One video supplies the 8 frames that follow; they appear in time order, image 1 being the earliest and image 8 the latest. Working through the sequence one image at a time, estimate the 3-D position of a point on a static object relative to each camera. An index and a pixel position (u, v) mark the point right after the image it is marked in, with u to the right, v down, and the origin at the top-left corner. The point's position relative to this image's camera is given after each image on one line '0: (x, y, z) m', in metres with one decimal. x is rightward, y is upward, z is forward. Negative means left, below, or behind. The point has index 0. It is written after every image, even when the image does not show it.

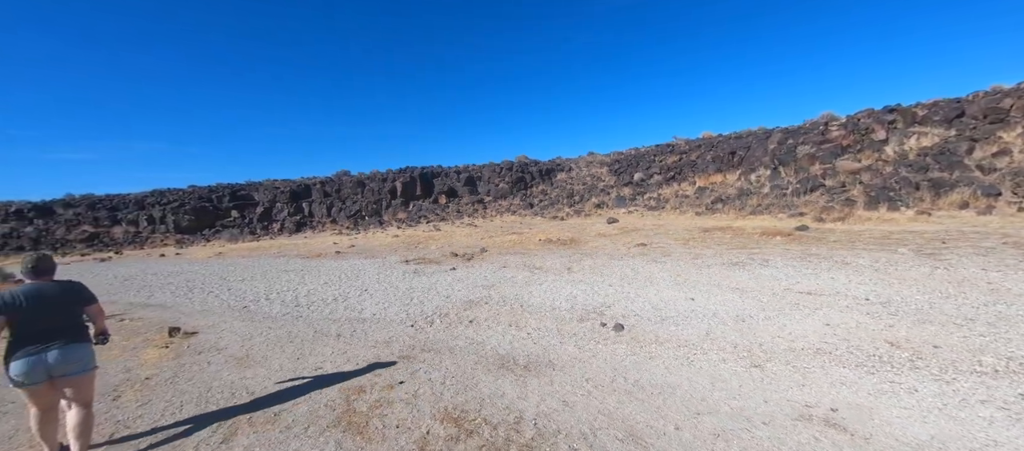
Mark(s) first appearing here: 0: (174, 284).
0: (-12.1, -2.1, +12.9) m
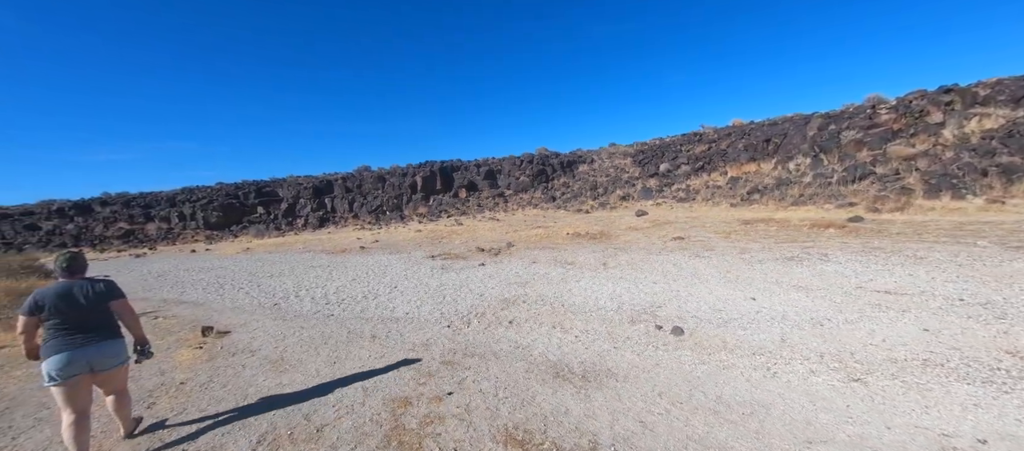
0: (-11.1, -2.0, +13.0) m
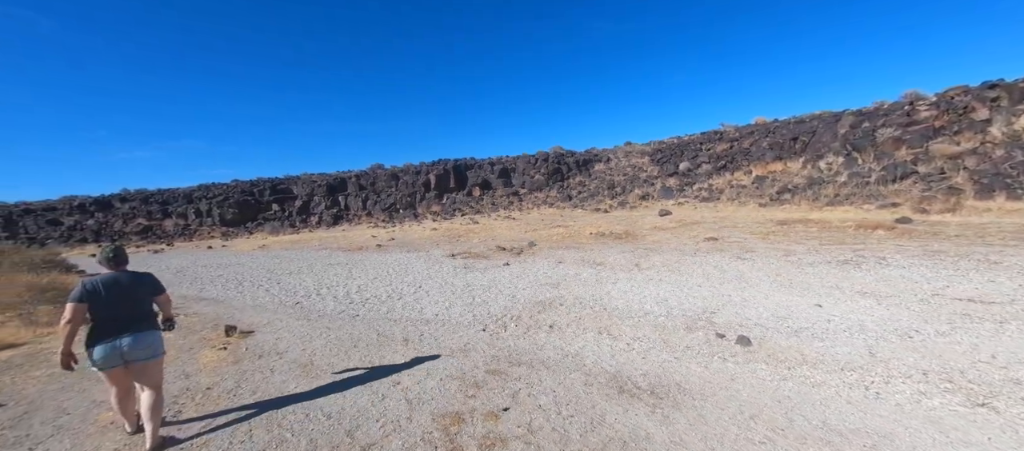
0: (-10.3, -1.8, +12.8) m
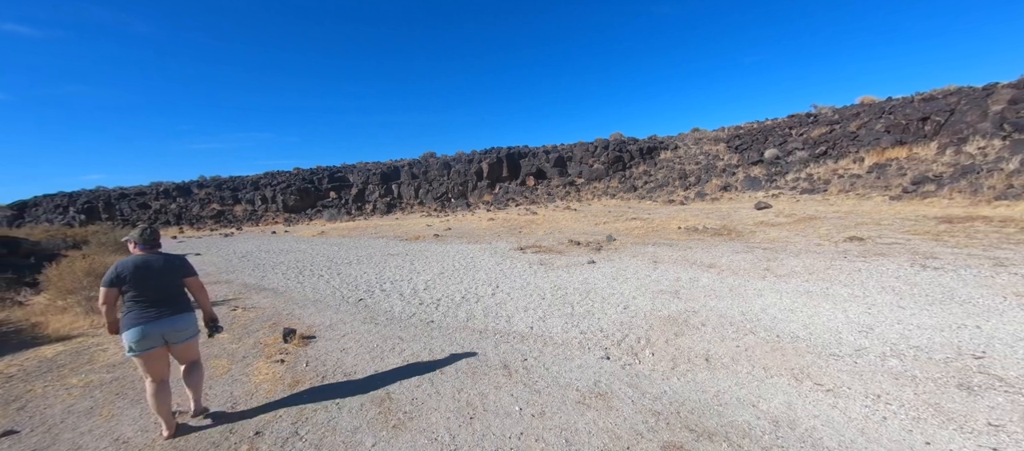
0: (-7.8, -1.3, +12.3) m
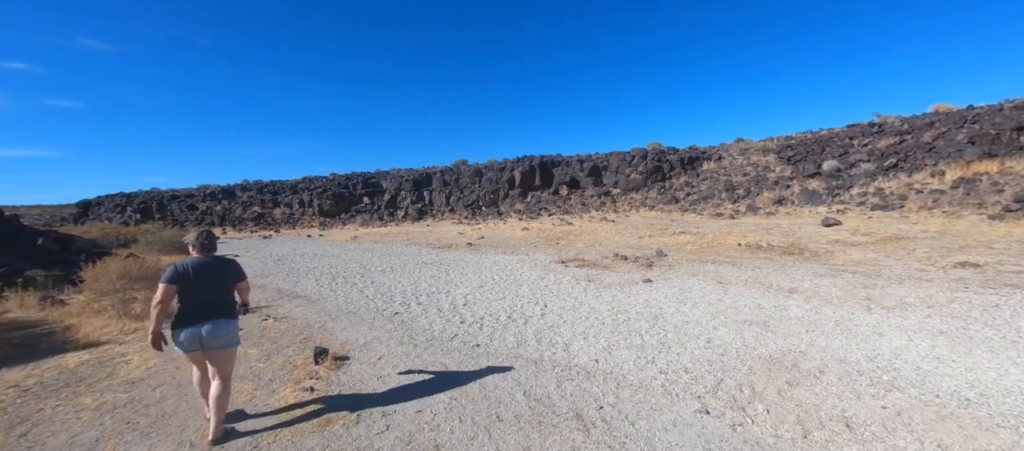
0: (-6.5, -1.5, +12.0) m
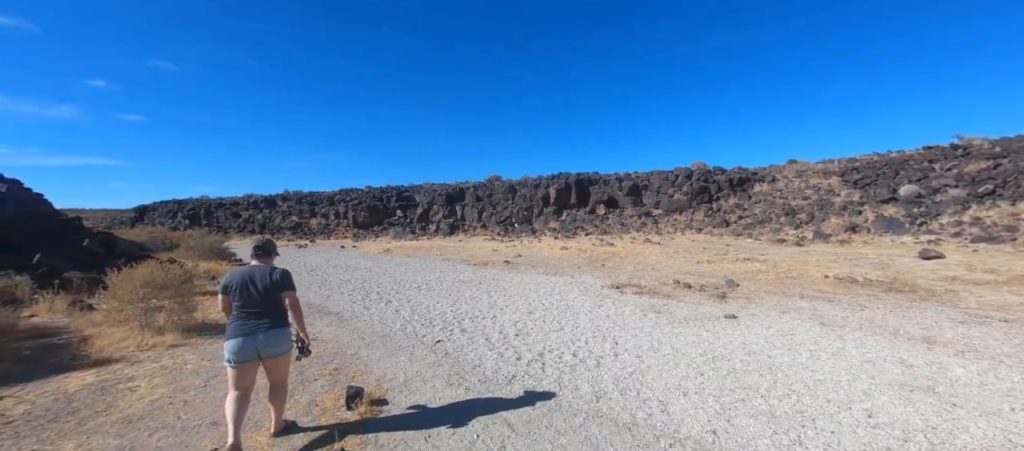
0: (-5.1, -1.8, +11.3) m
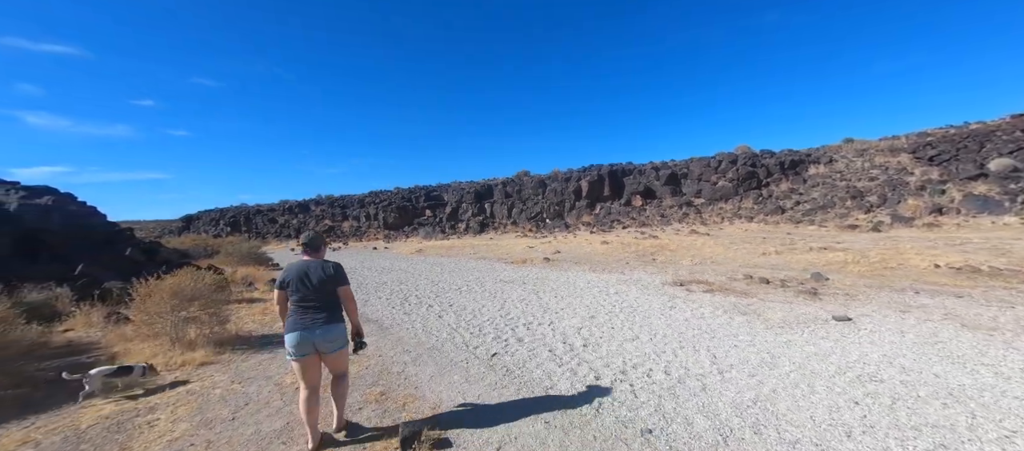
0: (-3.7, -1.8, +10.7) m
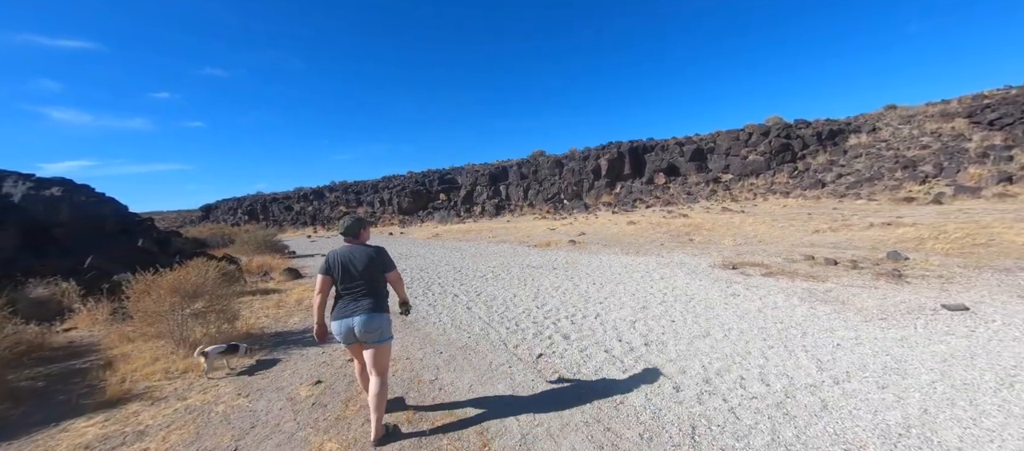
0: (-2.9, -1.4, +10.1) m
